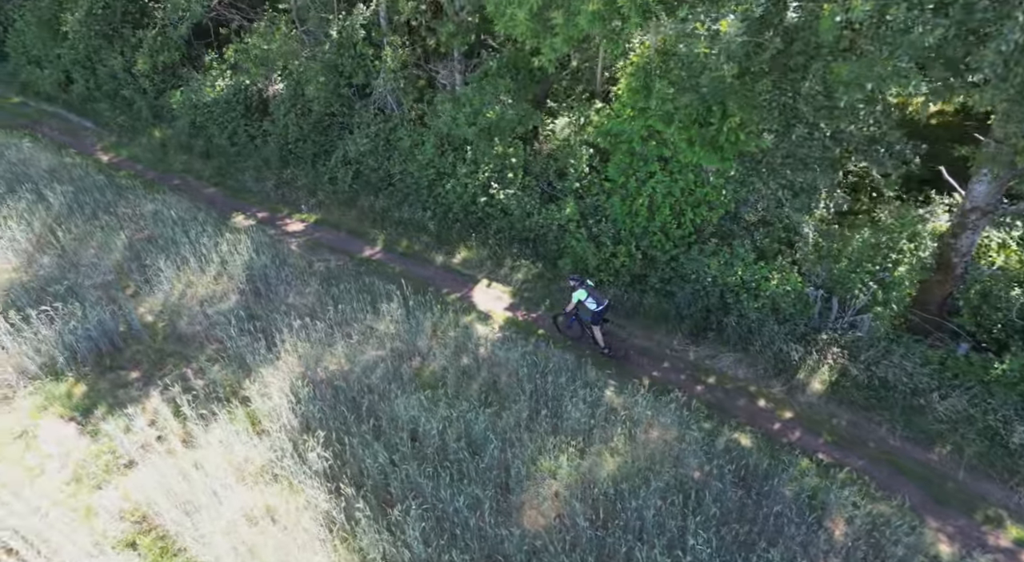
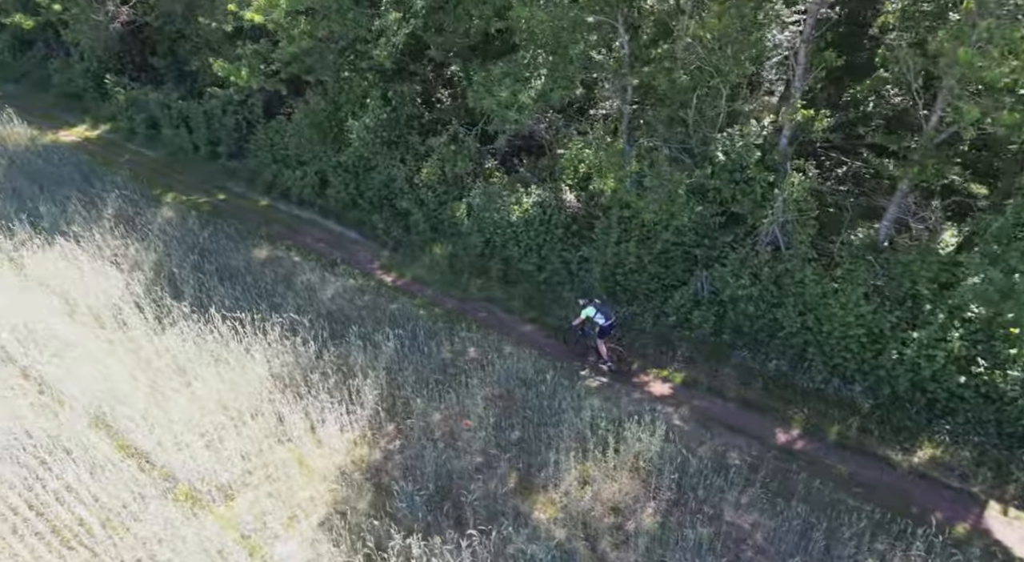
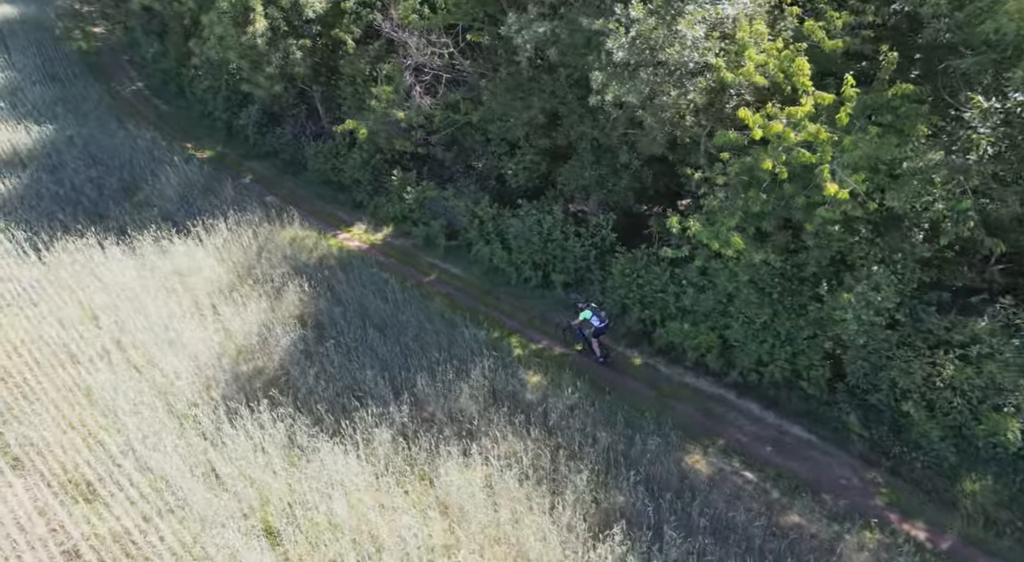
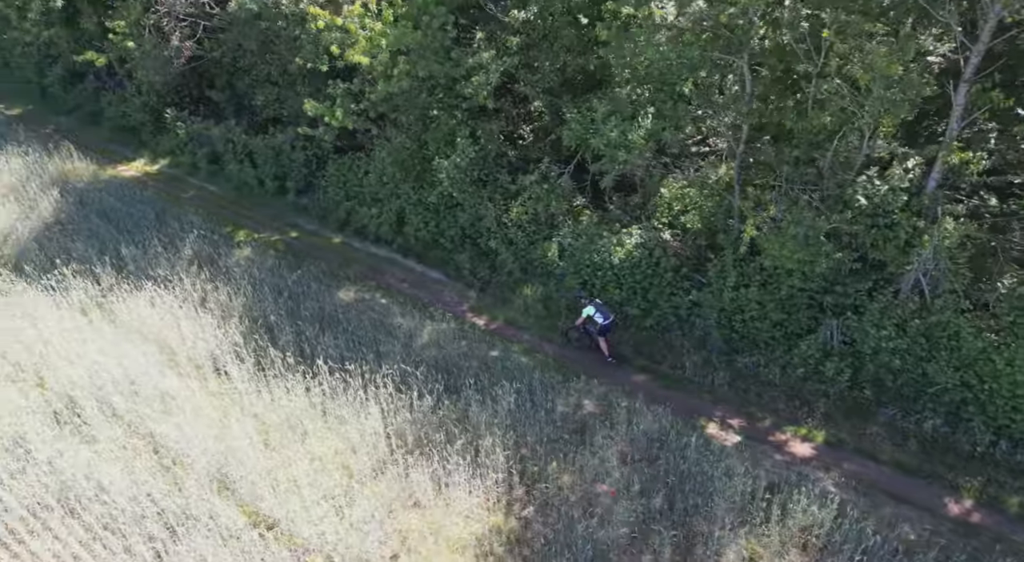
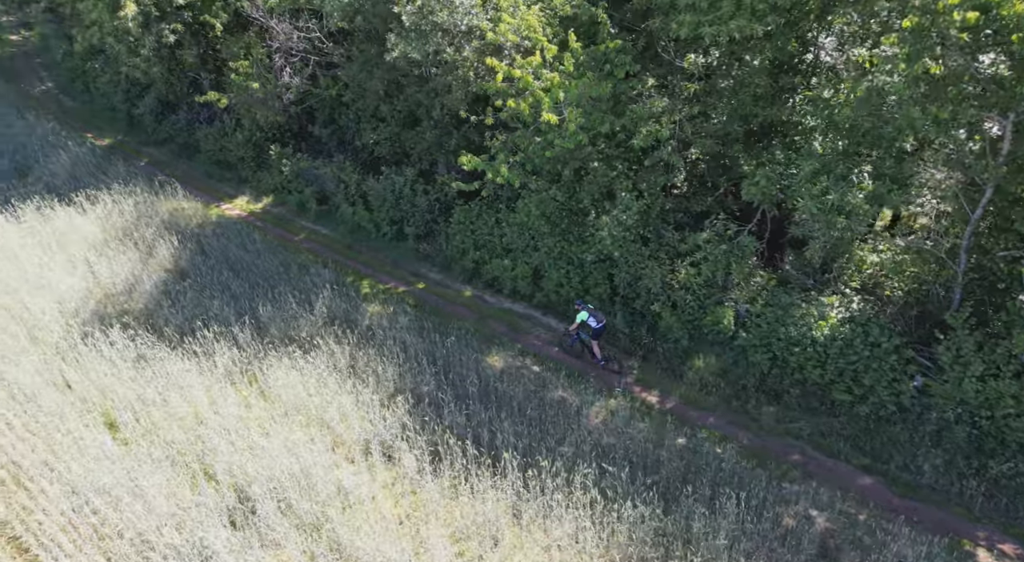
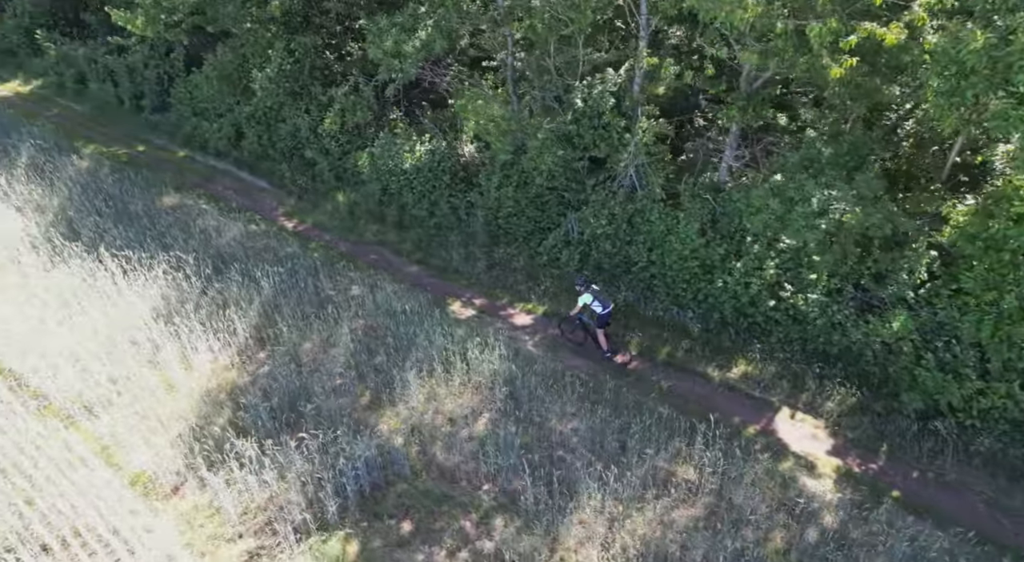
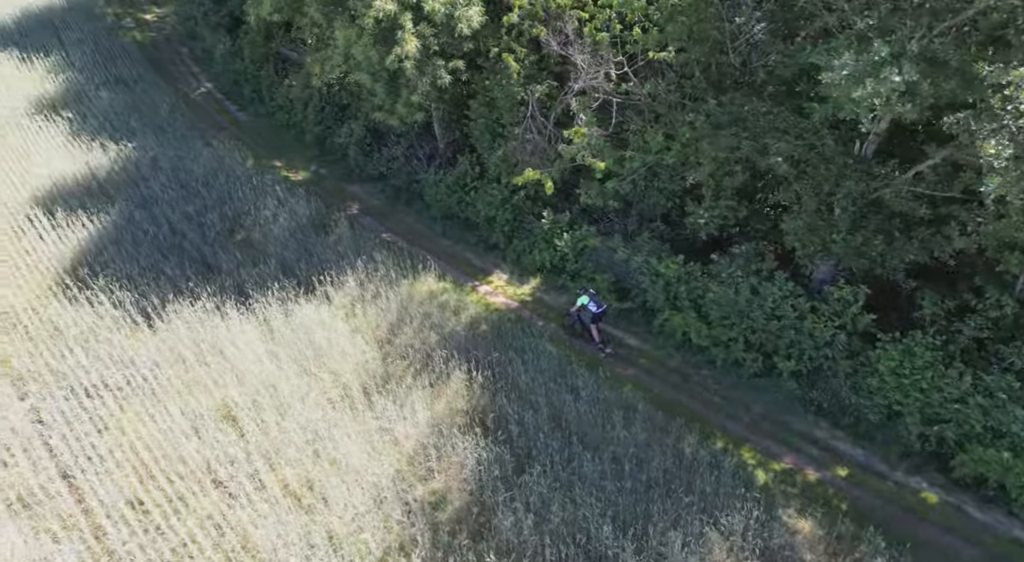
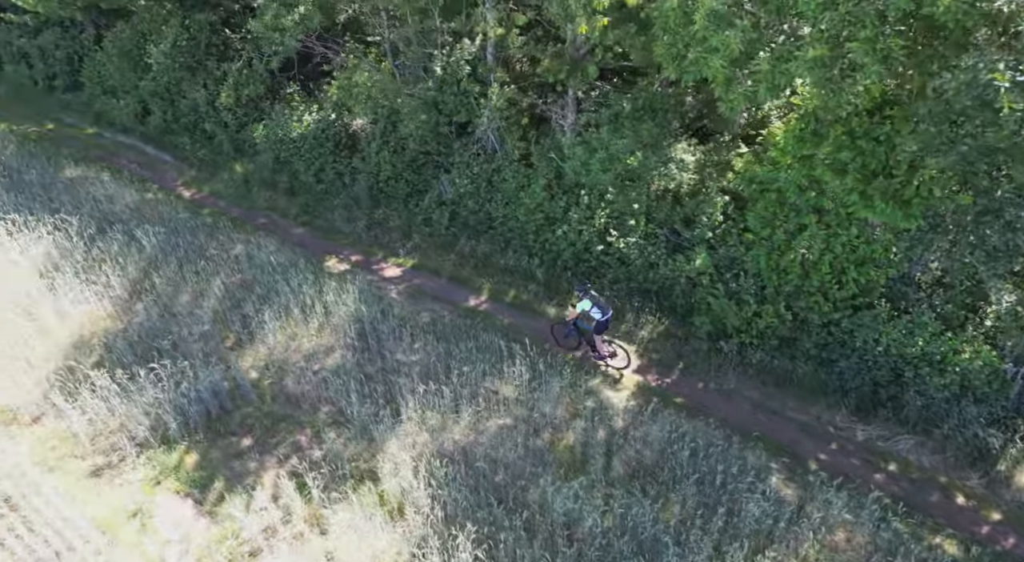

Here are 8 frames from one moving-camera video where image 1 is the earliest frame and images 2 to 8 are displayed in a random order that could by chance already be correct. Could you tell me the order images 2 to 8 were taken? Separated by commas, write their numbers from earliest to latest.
8, 6, 2, 4, 5, 3, 7
